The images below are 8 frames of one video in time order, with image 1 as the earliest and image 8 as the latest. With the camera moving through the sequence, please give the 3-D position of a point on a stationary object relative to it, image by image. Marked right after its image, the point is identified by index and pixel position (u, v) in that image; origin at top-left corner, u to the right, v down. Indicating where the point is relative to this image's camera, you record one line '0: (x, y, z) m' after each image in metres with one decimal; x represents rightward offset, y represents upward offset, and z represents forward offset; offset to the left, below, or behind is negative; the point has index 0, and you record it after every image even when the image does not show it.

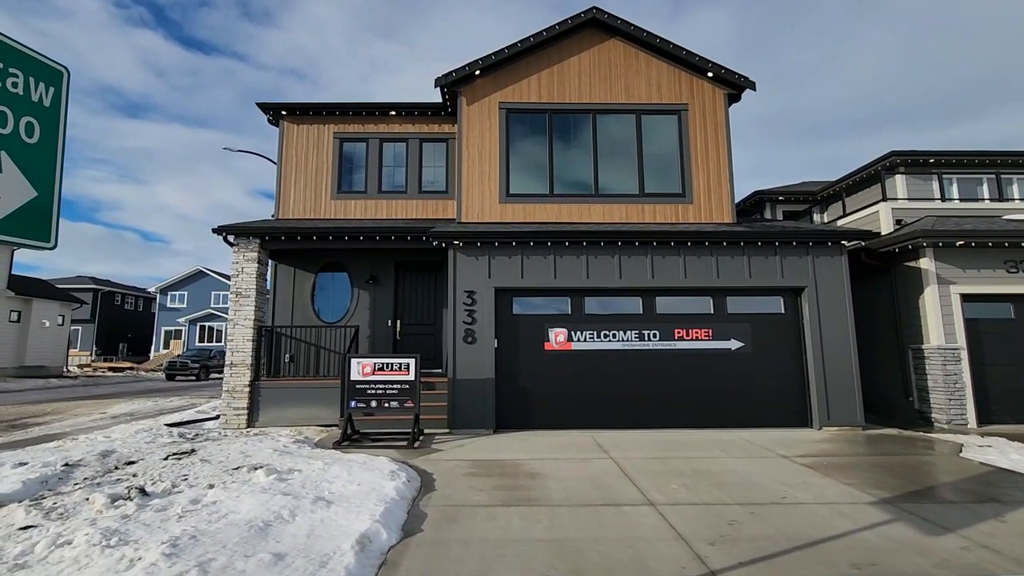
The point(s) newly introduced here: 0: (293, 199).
0: (-4.4, +1.8, +10.2) m
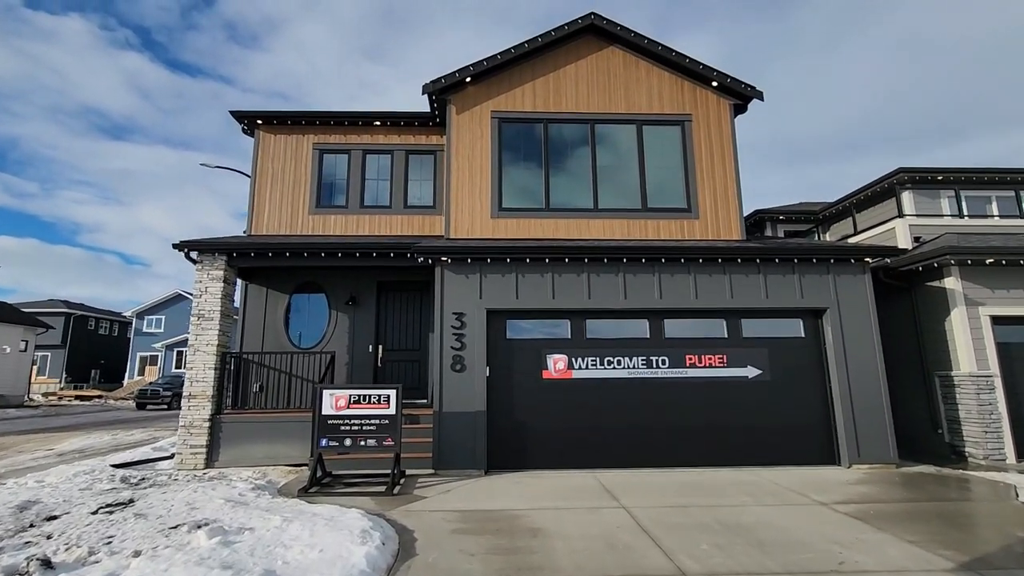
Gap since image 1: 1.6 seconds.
0: (-4.5, +1.4, +9.5) m
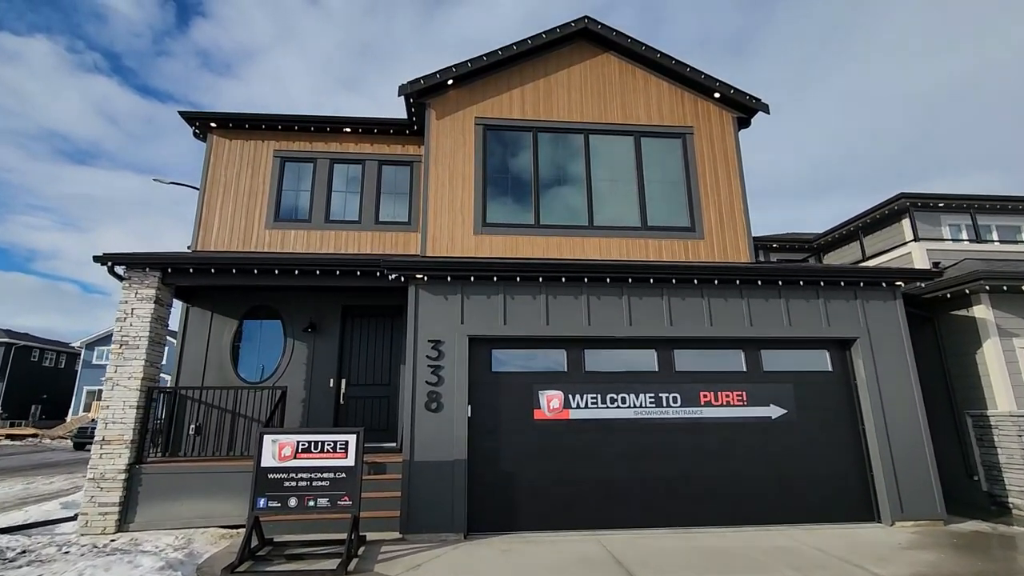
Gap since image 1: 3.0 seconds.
0: (-4.7, +1.0, +8.3) m
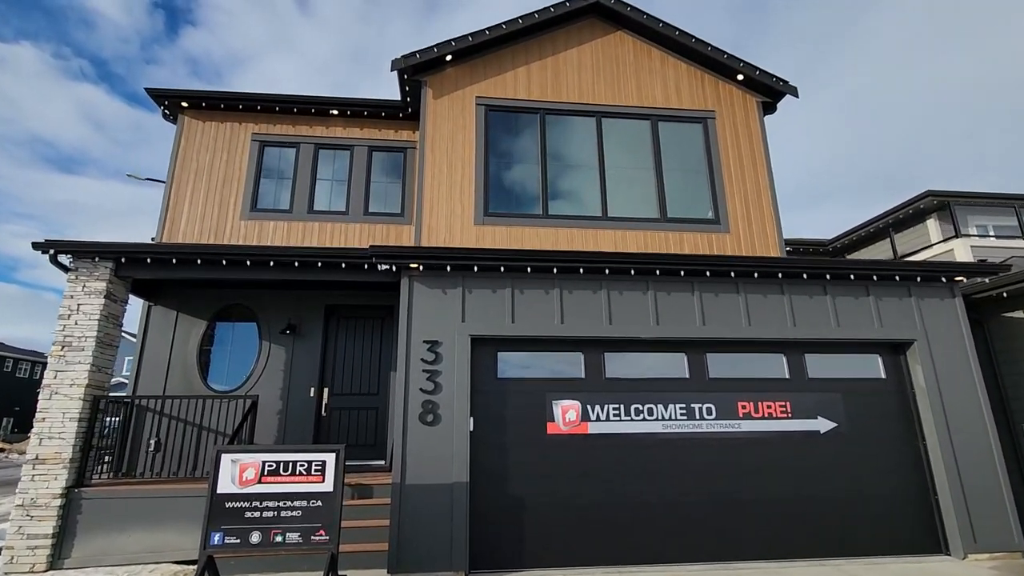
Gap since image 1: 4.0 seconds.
0: (-4.7, +1.0, +7.4) m
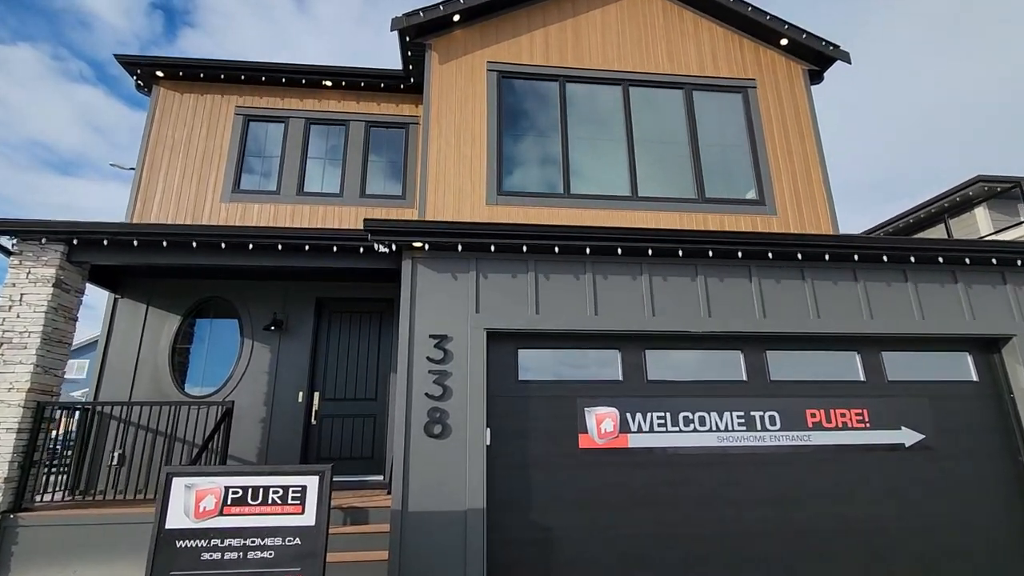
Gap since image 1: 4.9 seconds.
0: (-4.5, +1.1, +6.5) m
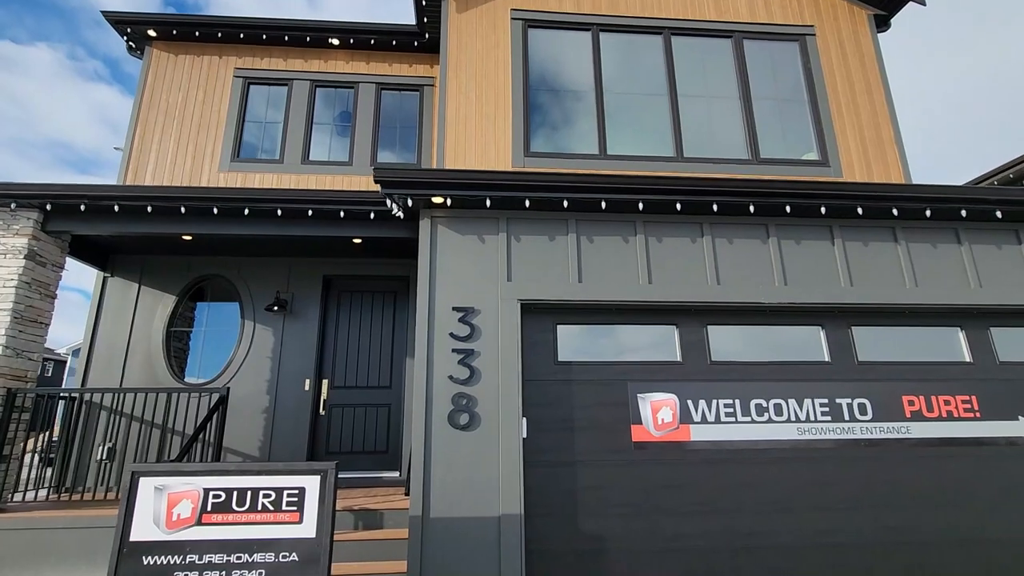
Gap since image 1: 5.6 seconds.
0: (-4.2, +1.4, +6.0) m
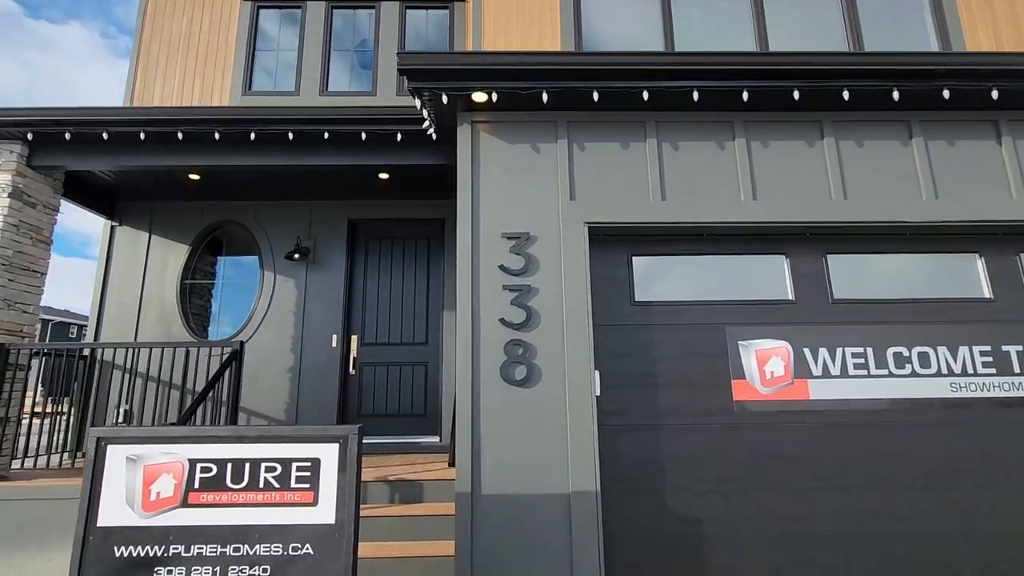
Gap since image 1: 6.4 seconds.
0: (-3.7, +1.9, +5.4) m
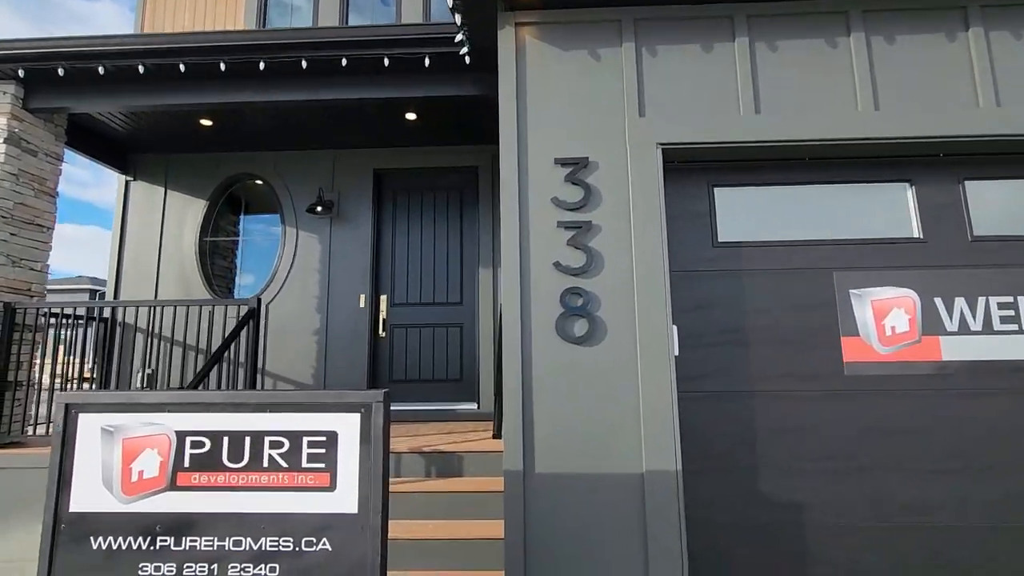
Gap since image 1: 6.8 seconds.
0: (-3.3, +2.3, +5.0) m
